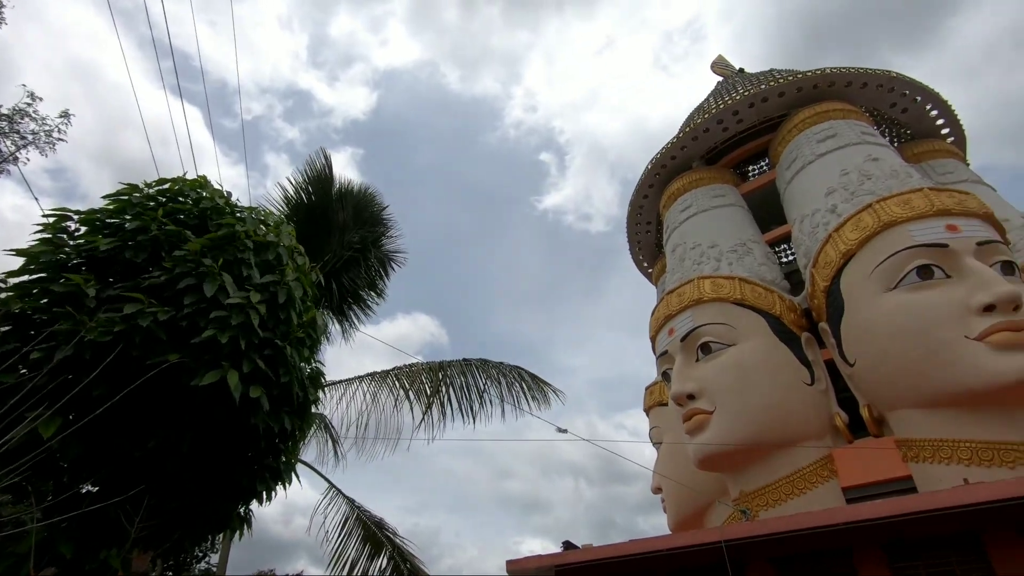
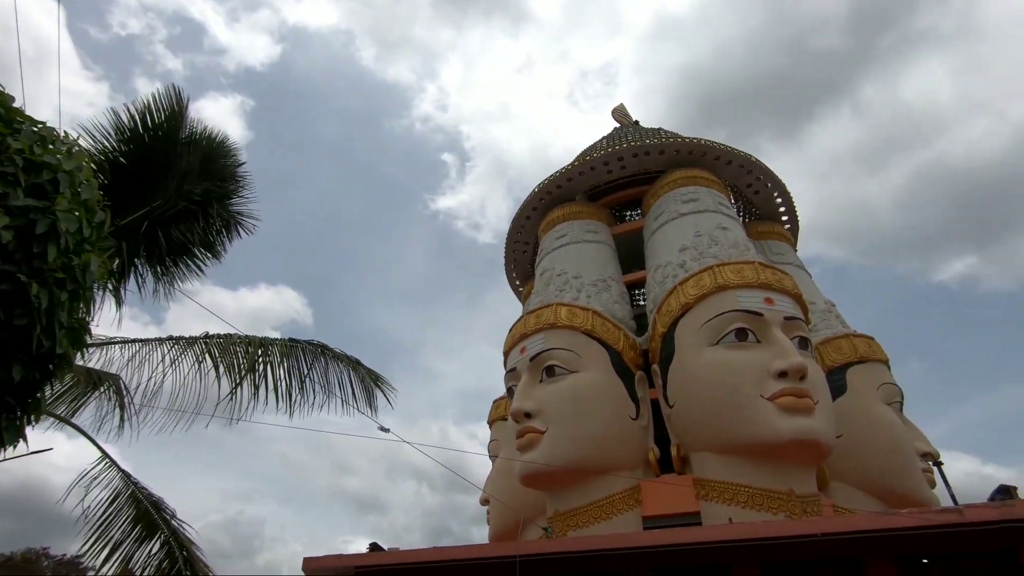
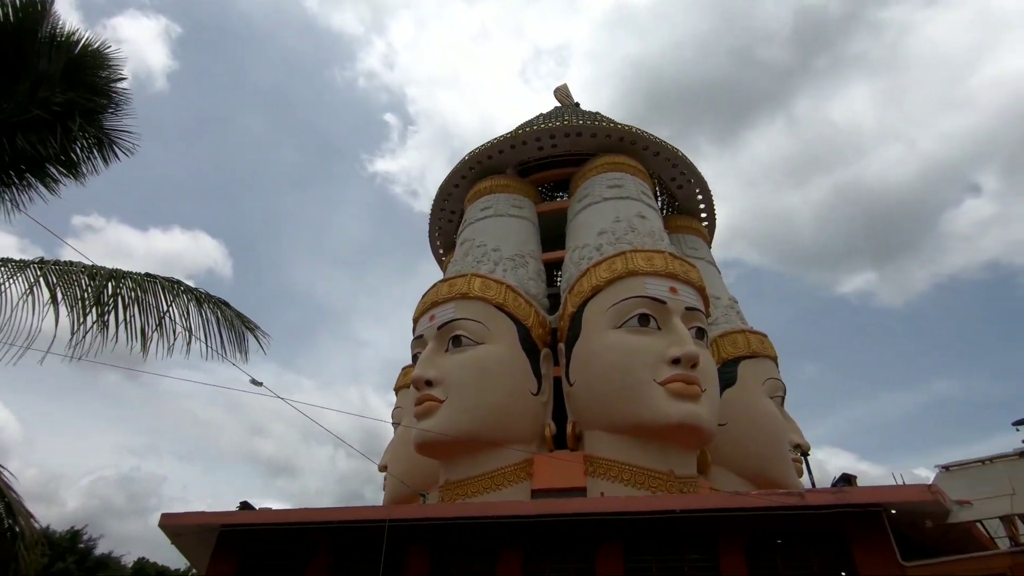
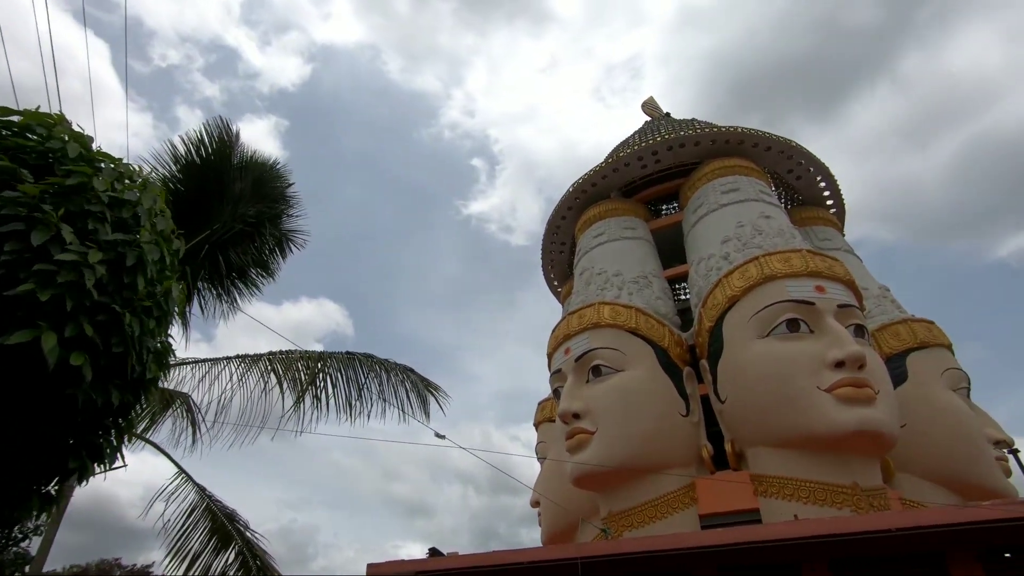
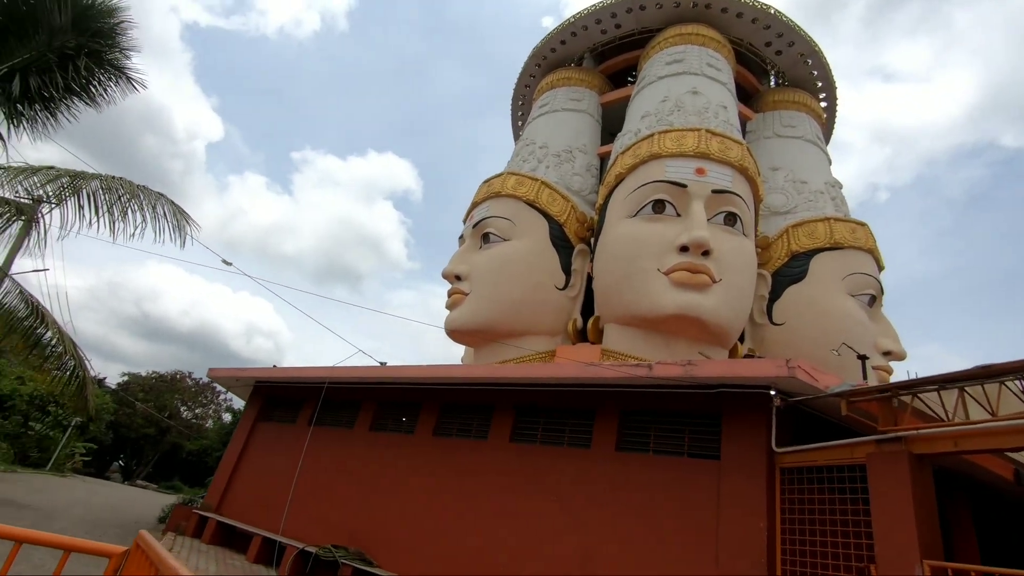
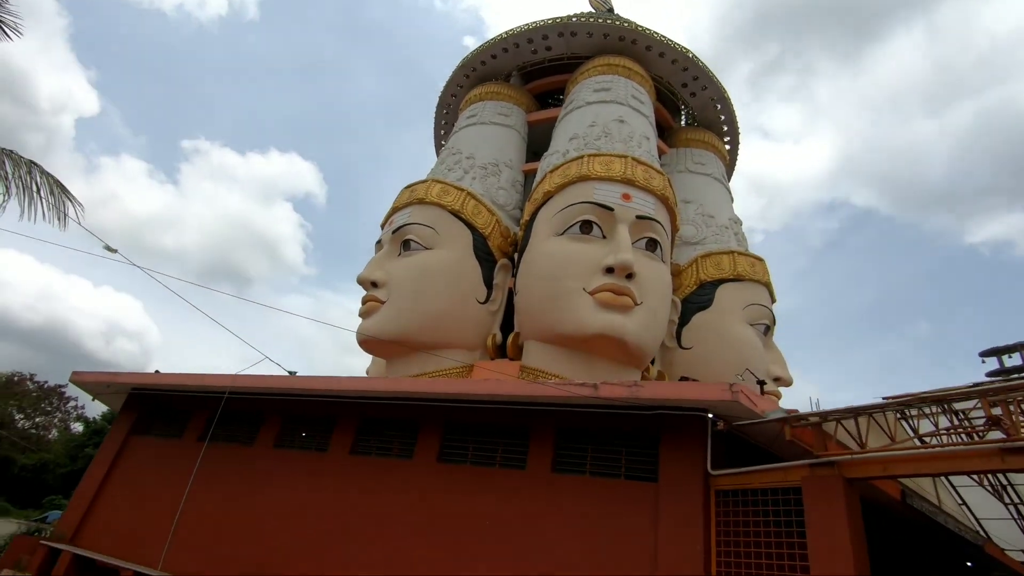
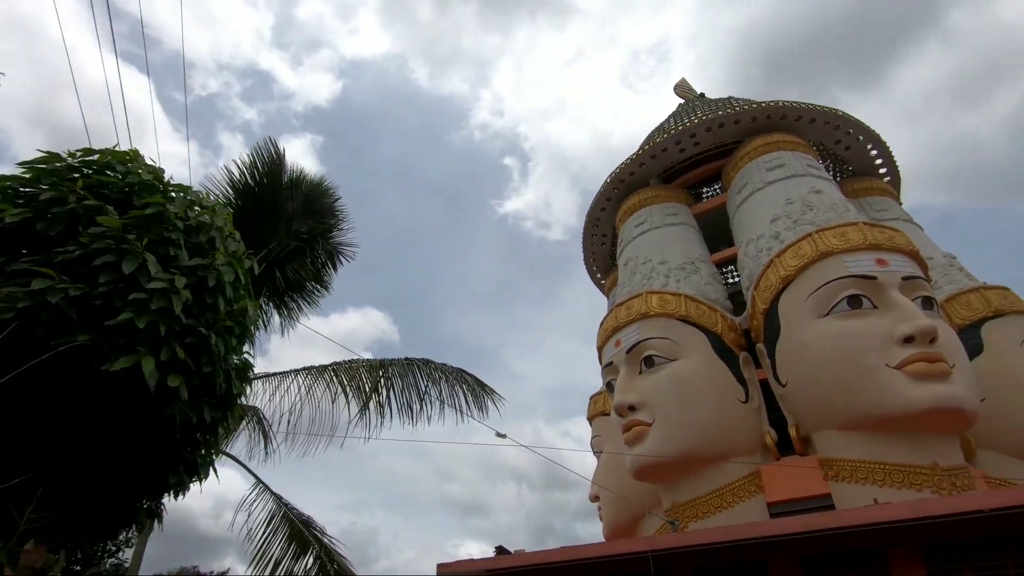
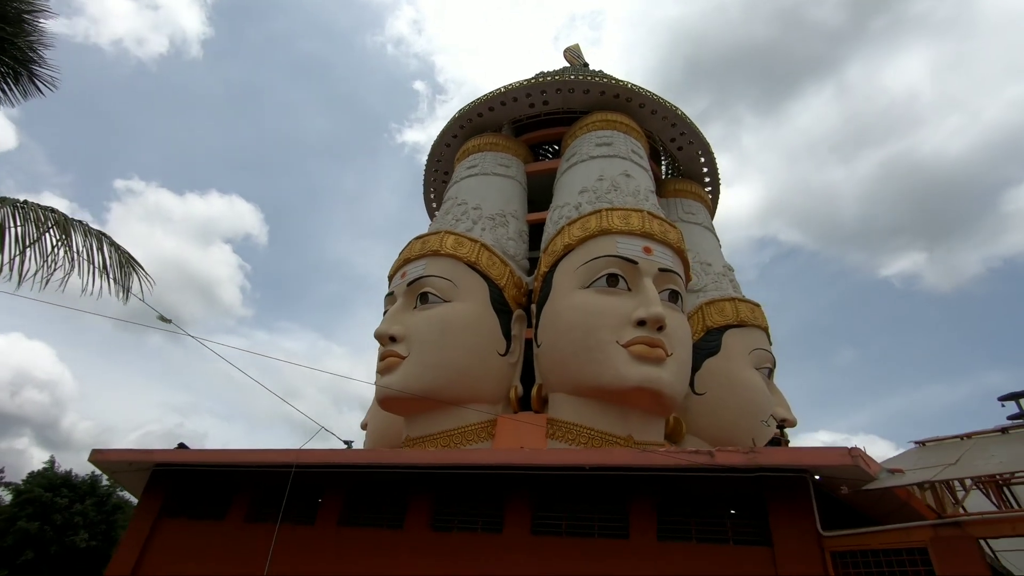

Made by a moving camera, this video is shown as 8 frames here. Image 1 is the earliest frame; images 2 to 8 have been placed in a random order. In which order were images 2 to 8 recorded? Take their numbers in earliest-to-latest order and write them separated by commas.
7, 4, 2, 3, 8, 6, 5
